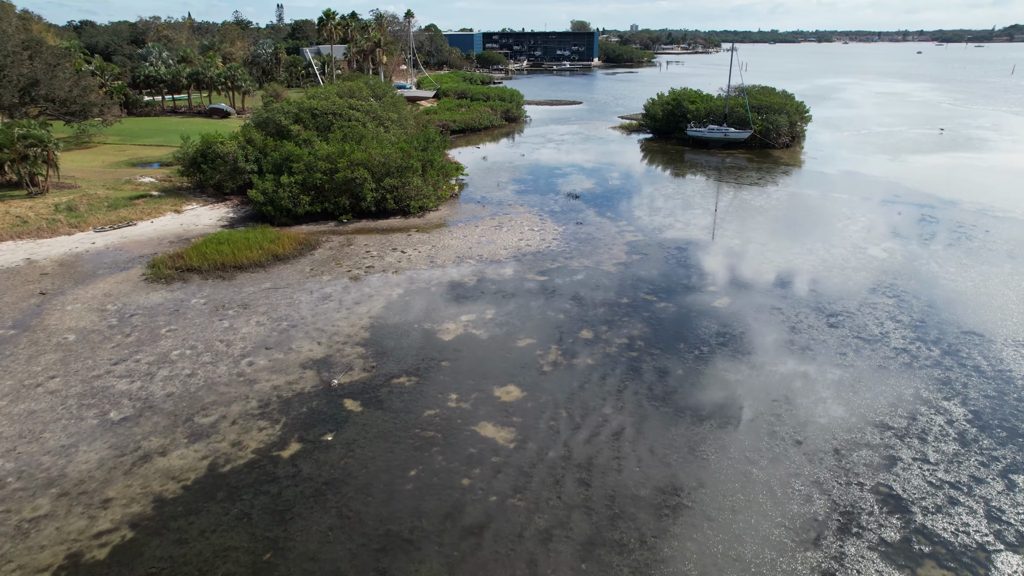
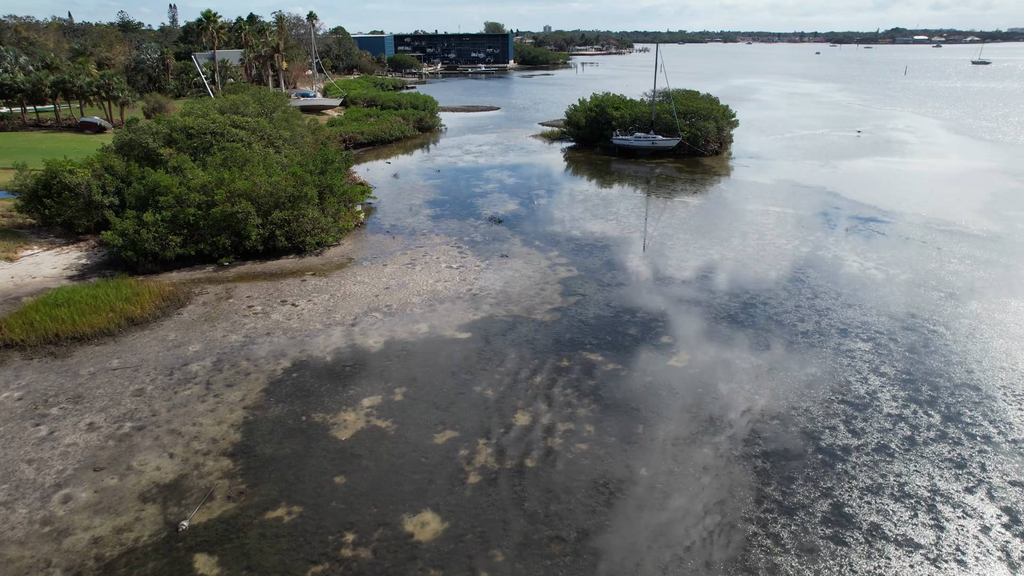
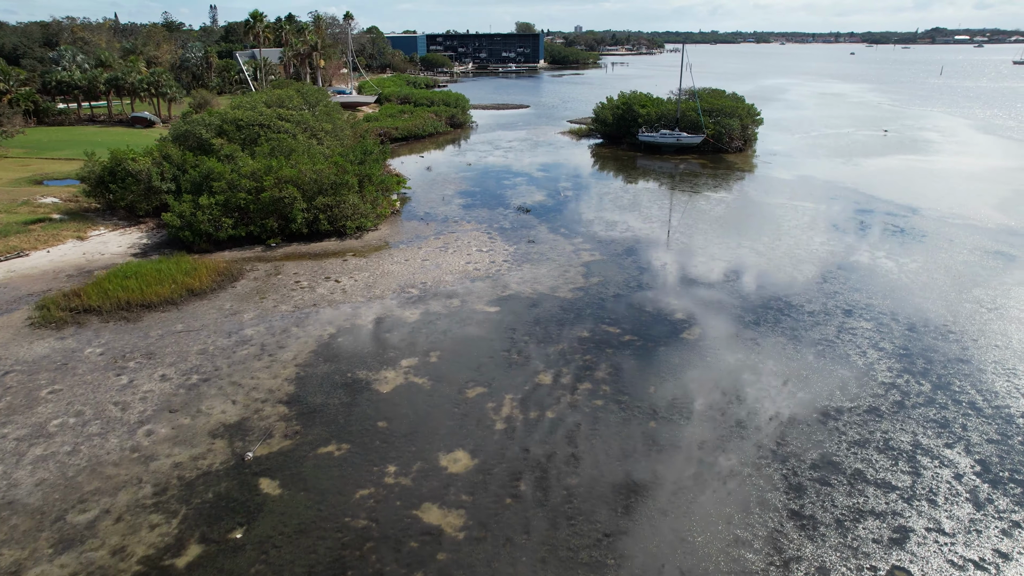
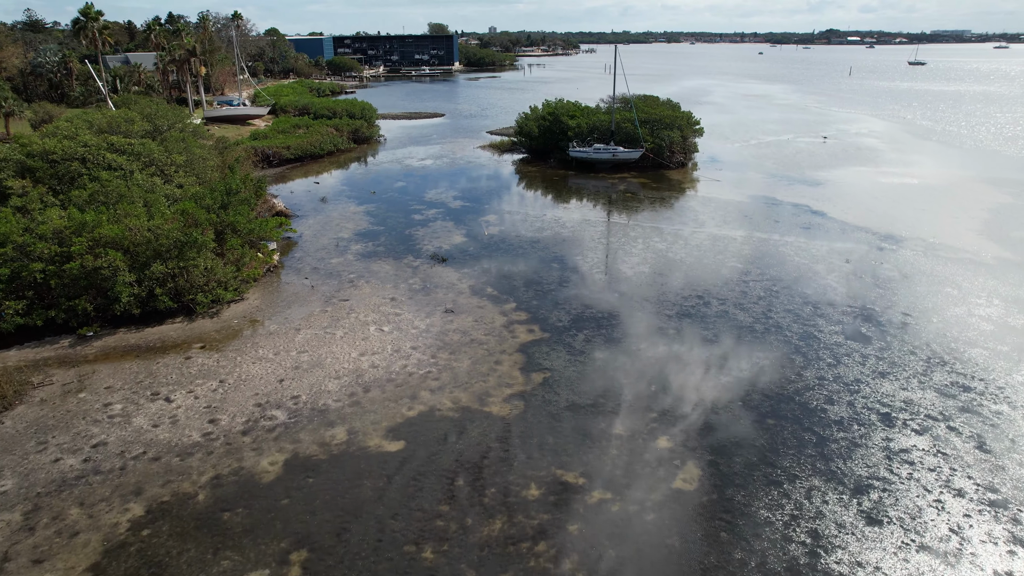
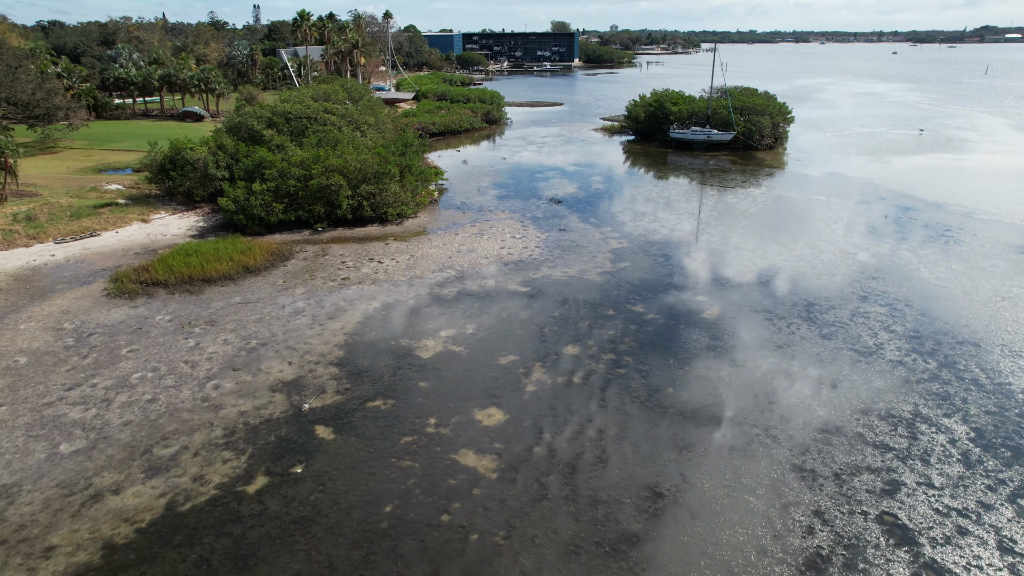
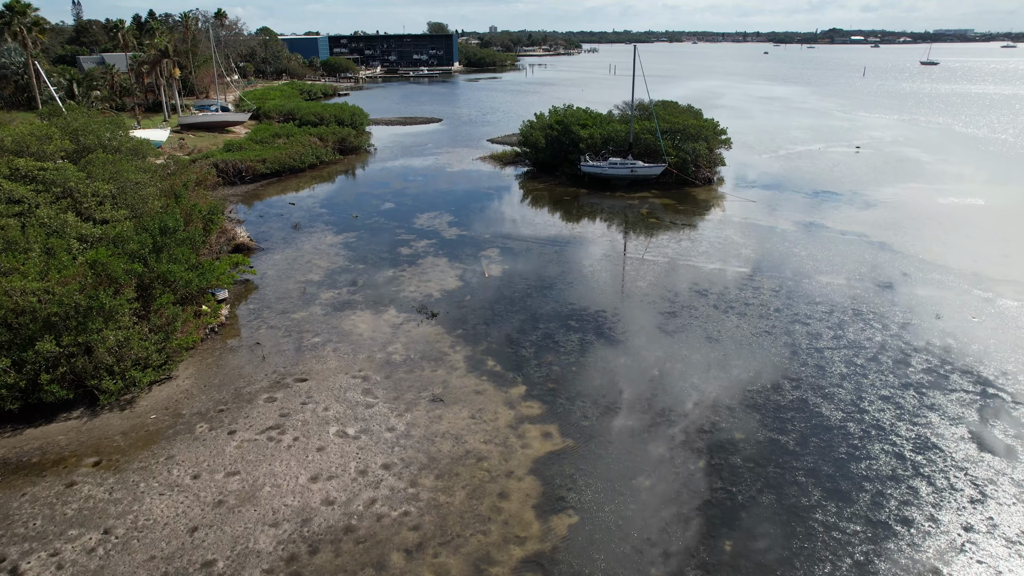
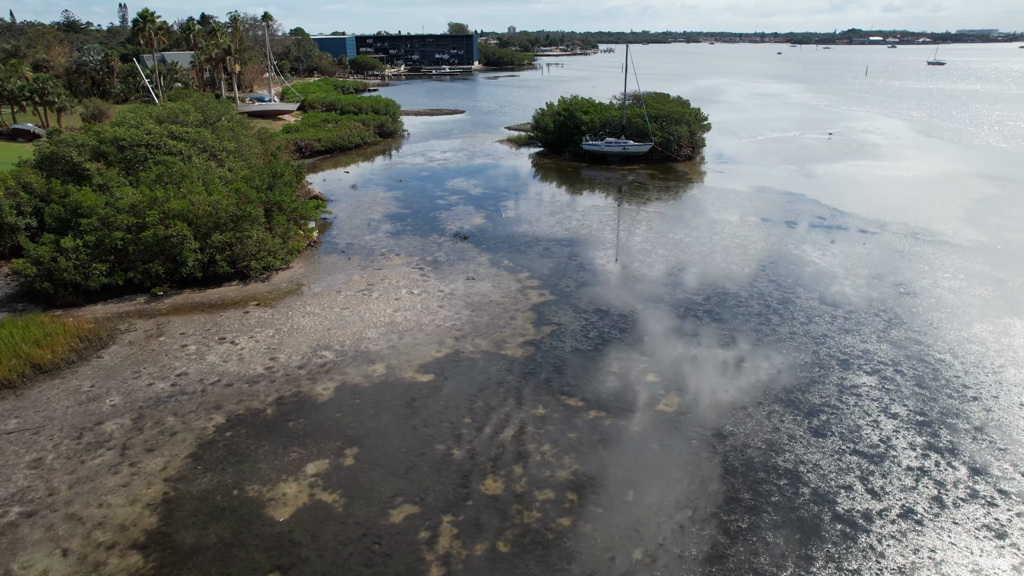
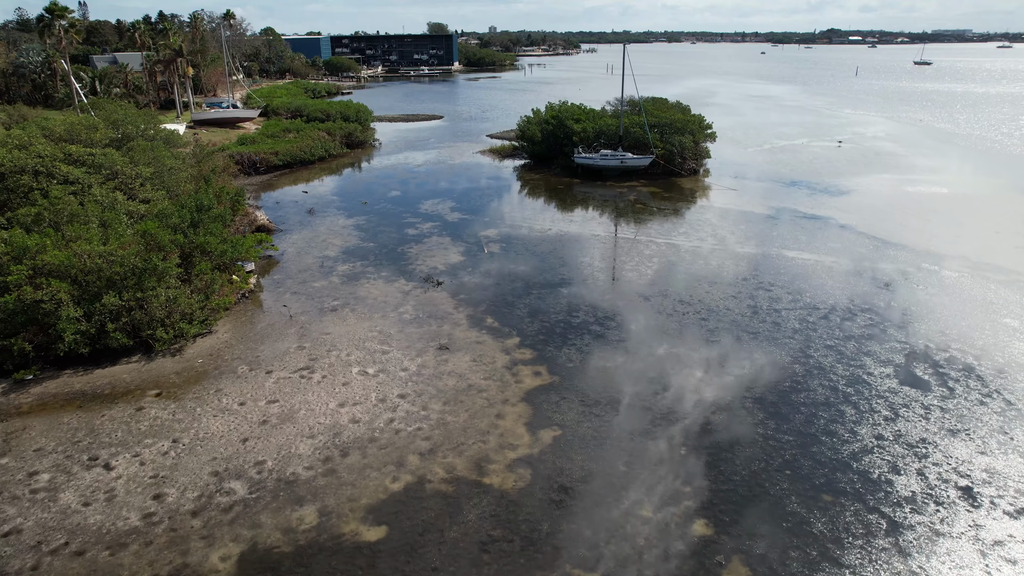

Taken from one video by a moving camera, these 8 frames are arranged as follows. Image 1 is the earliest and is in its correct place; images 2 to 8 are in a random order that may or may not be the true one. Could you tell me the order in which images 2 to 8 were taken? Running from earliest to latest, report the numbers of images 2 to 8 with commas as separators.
5, 3, 2, 7, 4, 8, 6
